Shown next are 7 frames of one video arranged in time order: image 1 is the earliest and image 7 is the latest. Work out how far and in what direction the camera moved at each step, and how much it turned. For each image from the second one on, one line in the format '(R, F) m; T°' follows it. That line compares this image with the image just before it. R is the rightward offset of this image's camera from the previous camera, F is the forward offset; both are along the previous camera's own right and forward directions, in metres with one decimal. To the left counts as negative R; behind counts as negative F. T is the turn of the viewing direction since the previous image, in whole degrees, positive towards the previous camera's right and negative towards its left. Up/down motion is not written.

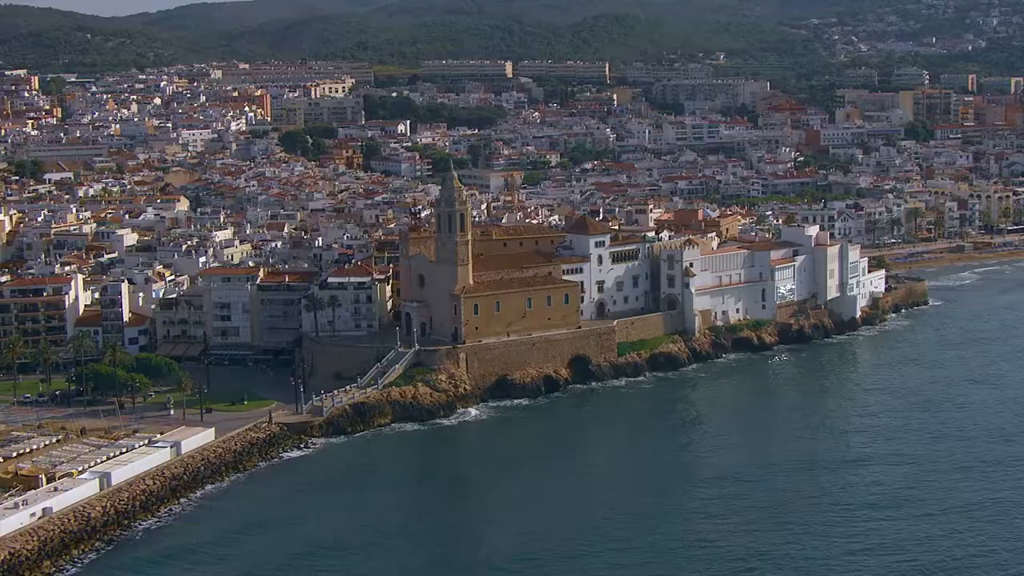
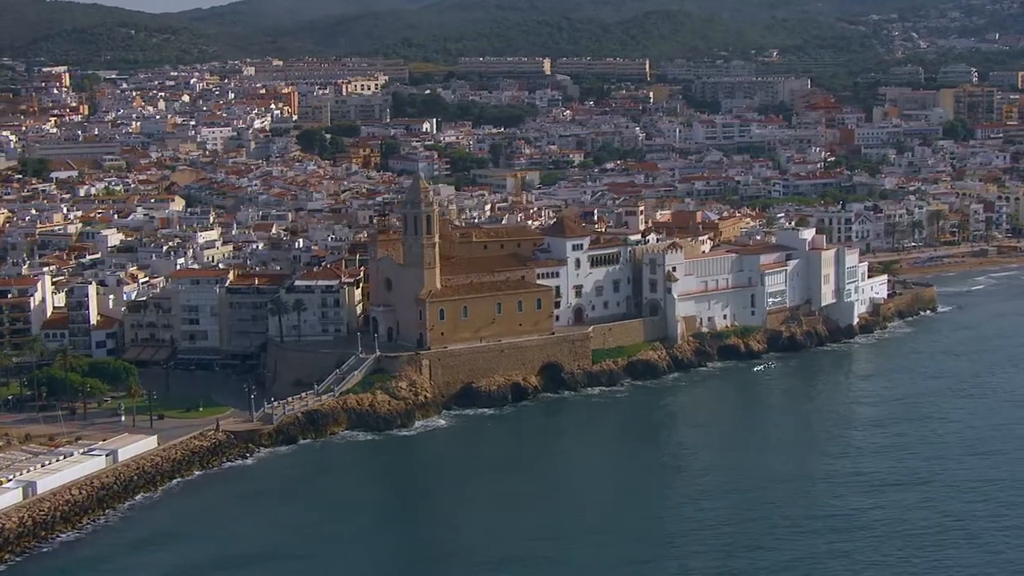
(+3.4, +1.2) m; -4°
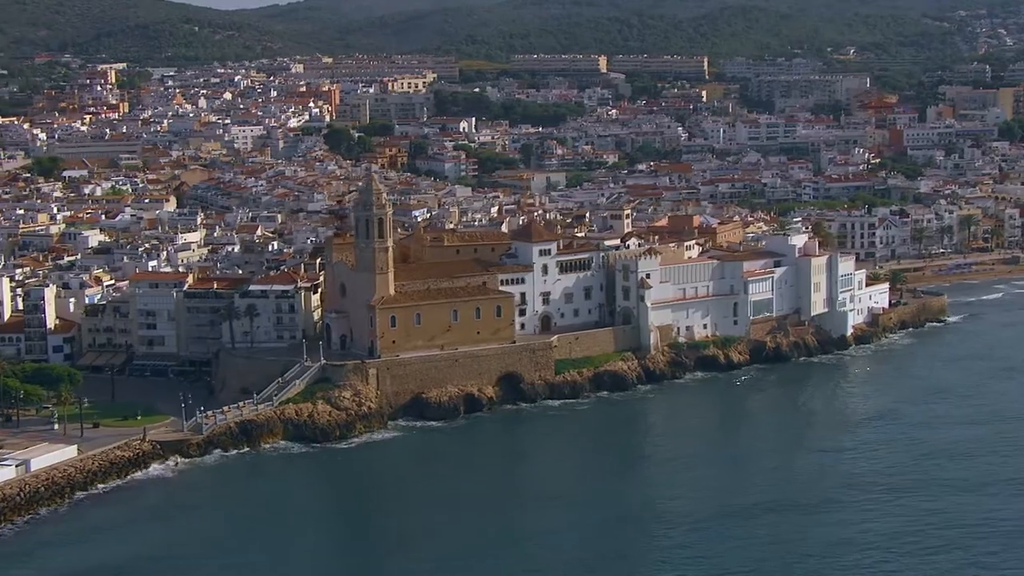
(+4.5, +1.8) m; -6°
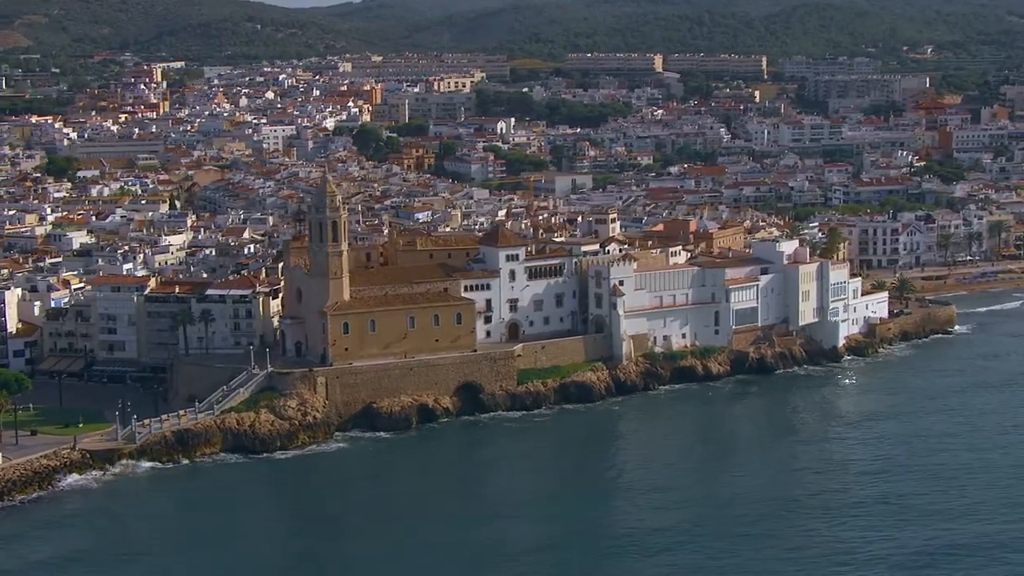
(+4.1, +1.8) m; -5°
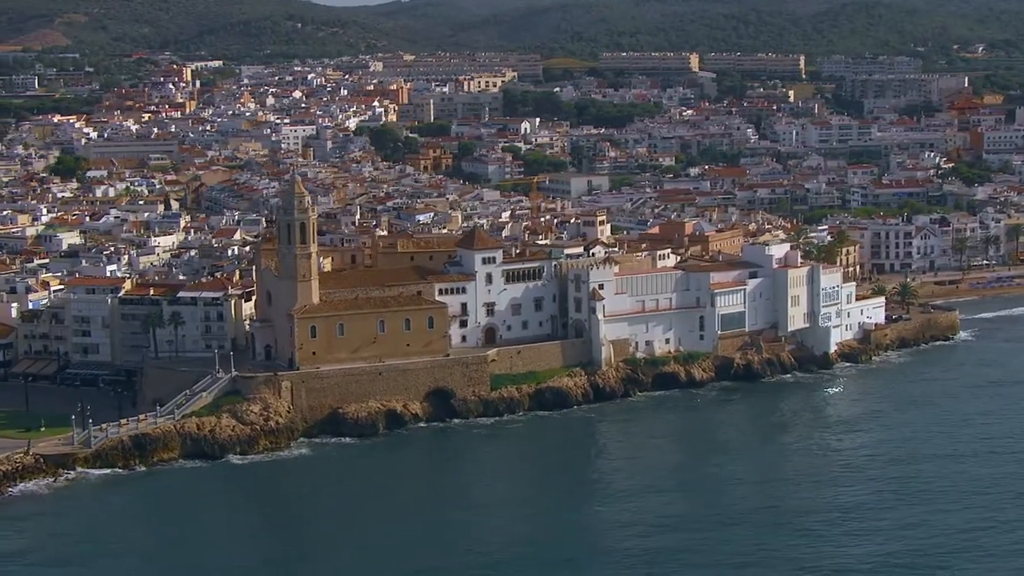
(+2.5, +1.0) m; -3°
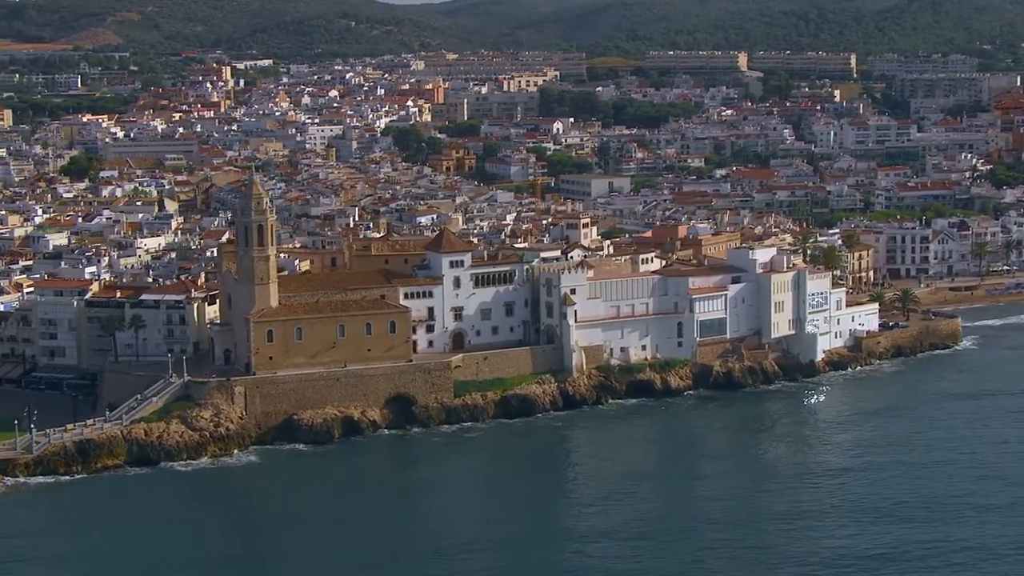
(+3.2, +1.4) m; -4°
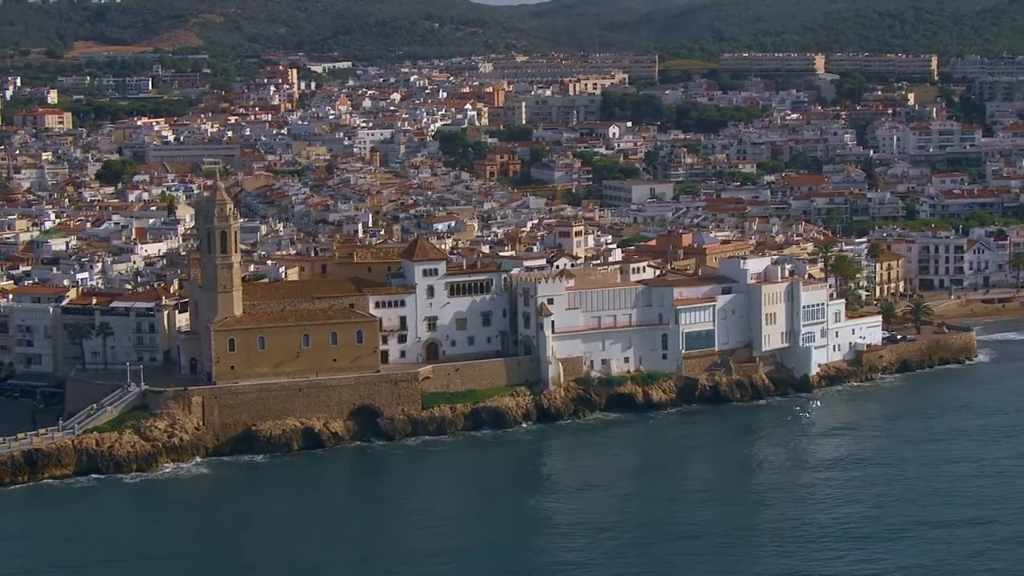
(+3.7, +1.7) m; -5°
